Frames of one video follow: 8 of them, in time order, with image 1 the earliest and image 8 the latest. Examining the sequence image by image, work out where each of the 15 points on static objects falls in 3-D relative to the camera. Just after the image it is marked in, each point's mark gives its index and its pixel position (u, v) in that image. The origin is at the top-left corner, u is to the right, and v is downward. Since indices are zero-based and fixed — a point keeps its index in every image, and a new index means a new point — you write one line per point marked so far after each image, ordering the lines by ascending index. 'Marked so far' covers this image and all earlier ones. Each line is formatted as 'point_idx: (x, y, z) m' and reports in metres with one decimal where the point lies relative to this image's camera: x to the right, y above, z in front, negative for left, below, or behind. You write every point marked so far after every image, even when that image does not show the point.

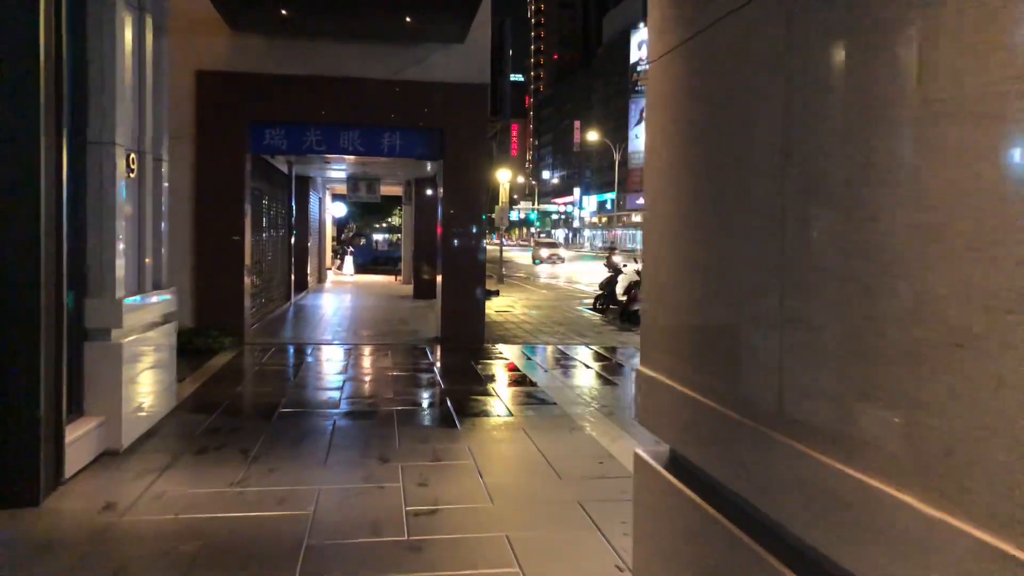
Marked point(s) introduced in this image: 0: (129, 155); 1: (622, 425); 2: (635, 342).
0: (-3.3, +1.1, +7.0) m
1: (+1.1, -1.4, +8.2) m
2: (+2.3, -1.0, +15.9) m
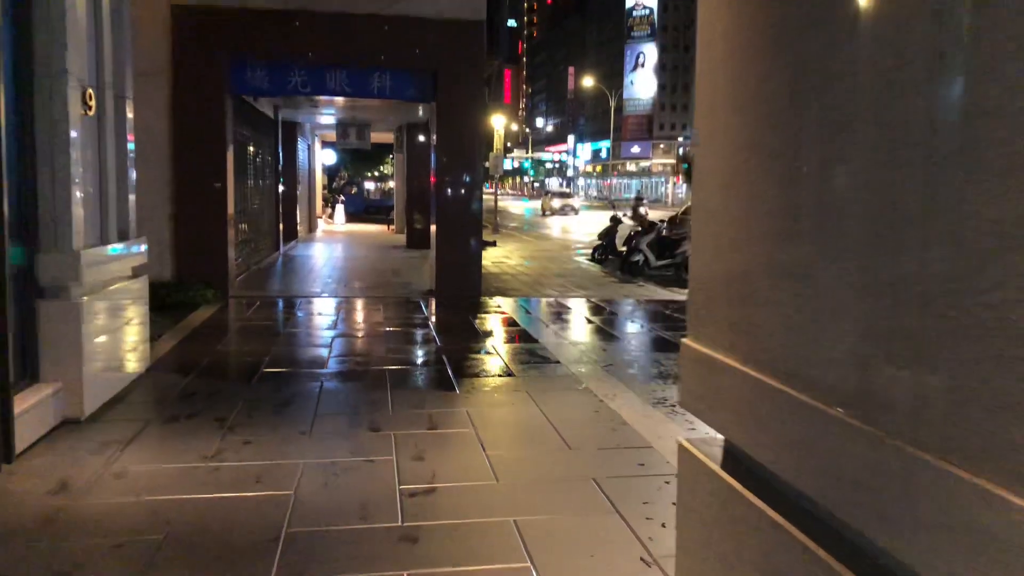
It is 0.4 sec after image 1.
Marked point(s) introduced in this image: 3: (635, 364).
0: (-3.3, +1.5, +6.3) m
1: (+1.1, -0.9, +7.7) m
2: (+2.3, -0.1, +15.3) m
3: (+1.3, -0.8, +8.8) m
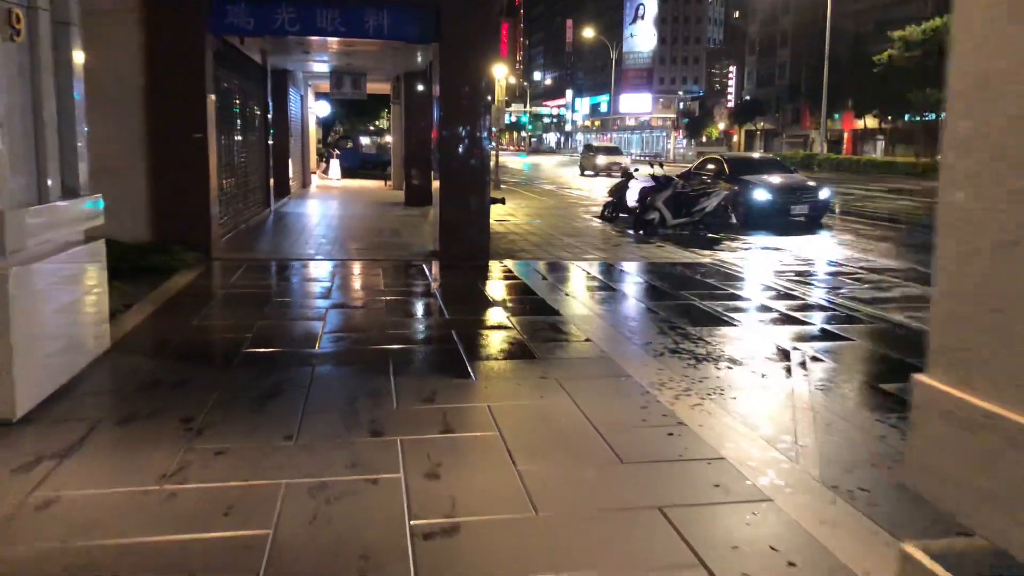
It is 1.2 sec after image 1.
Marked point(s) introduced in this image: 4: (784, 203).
0: (-3.1, +1.7, +5.0) m
1: (+1.3, -0.6, +6.6) m
2: (+2.4, +0.6, +14.1) m
3: (+1.5, -0.5, +7.7) m
4: (+6.6, +2.0, +19.7) m
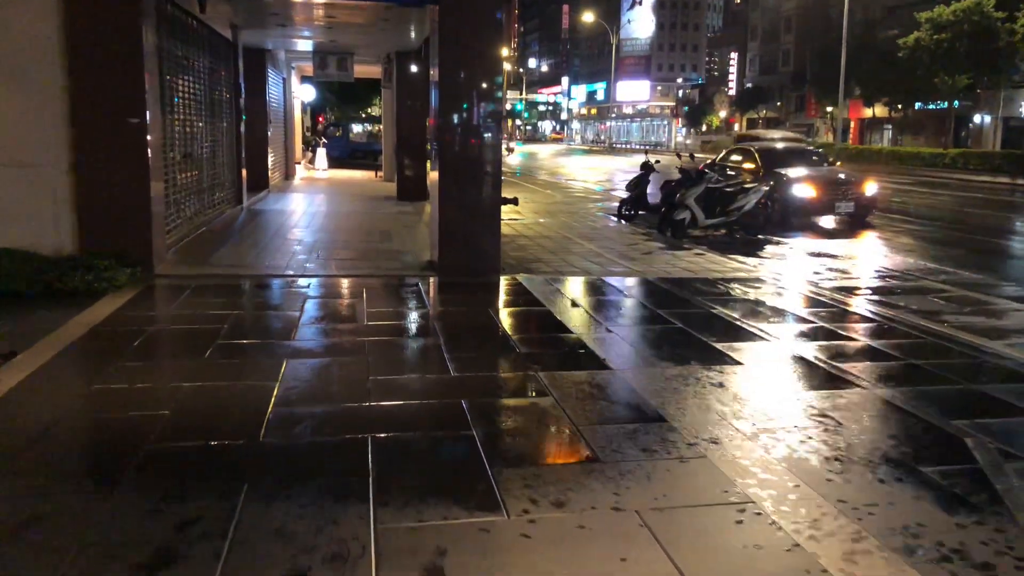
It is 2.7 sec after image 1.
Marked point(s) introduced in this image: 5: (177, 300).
0: (-2.8, +1.4, +2.7) m
1: (+1.6, -1.0, +4.3) m
2: (+2.6, +0.4, +11.9) m
3: (+1.7, -0.8, +5.5) m
4: (+6.7, +1.9, +17.5) m
5: (-3.4, -0.1, +8.3) m
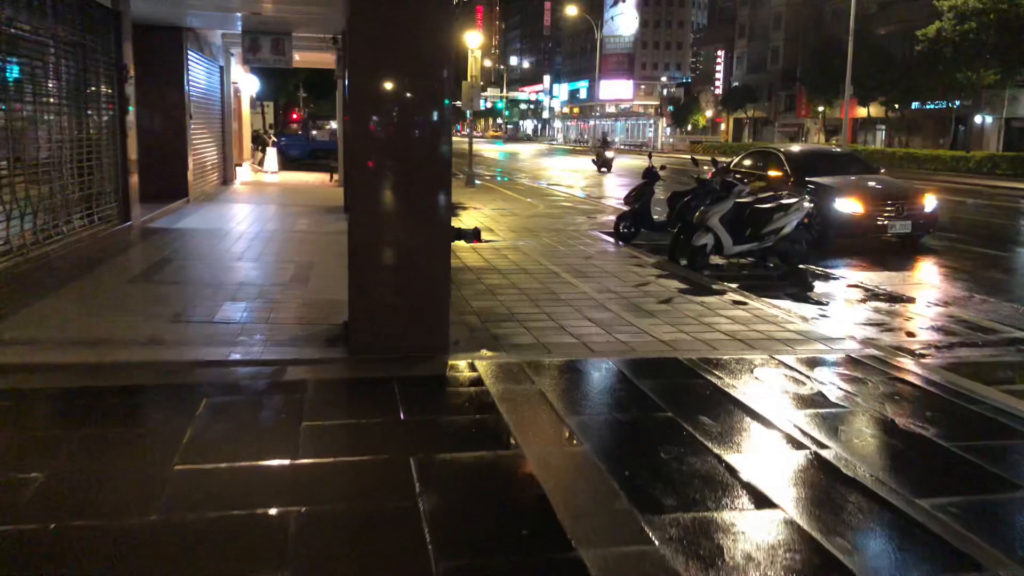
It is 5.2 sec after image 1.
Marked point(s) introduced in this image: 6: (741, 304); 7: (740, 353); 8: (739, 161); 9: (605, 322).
0: (-3.0, +0.7, -1.0) m
1: (+1.3, -1.7, +0.7) m
2: (+2.2, -0.3, +8.3) m
3: (+1.5, -1.5, +1.8) m
4: (+6.2, +1.2, +13.9) m
5: (-3.7, -0.8, +4.6) m
6: (+2.5, -0.2, +8.9) m
7: (+1.9, -0.6, +6.9) m
8: (+4.7, +2.6, +17.0) m
9: (+0.9, -0.3, +7.8) m
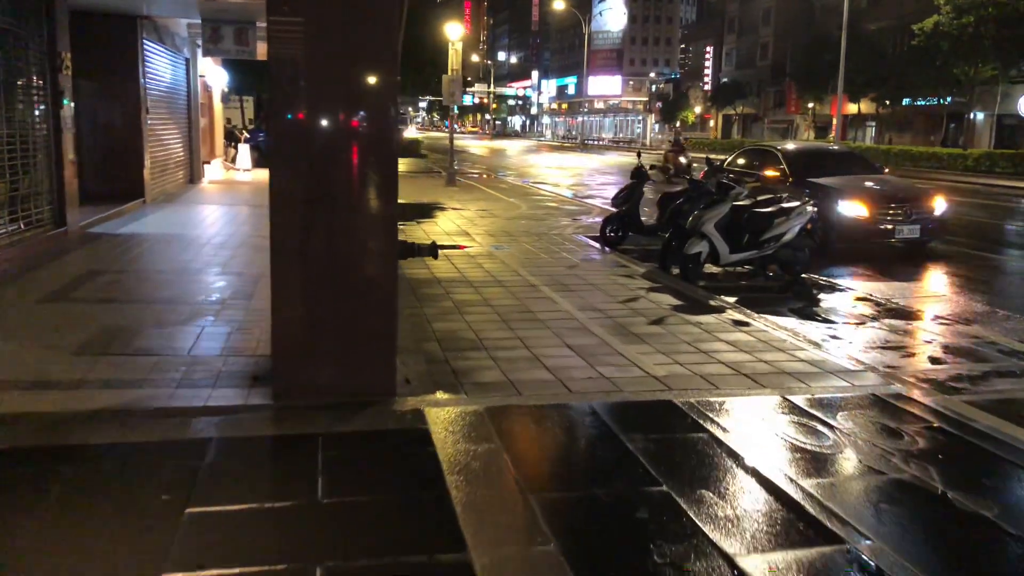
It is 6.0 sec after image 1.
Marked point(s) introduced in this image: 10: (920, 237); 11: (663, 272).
0: (-3.2, +0.4, -2.2) m
1: (+1.2, -1.9, -0.4) m
2: (+2.0, -0.5, +7.2) m
3: (+1.3, -1.7, +0.8) m
4: (+5.8, +1.0, +12.9) m
5: (-4.0, -1.0, +3.4) m
6: (+2.2, -0.4, +7.8) m
7: (+1.7, -0.7, +5.9) m
8: (+4.3, +2.5, +16.0) m
9: (+0.6, -0.5, +6.7) m
10: (+6.5, +0.8, +13.1) m
11: (+2.0, +0.2, +11.1) m
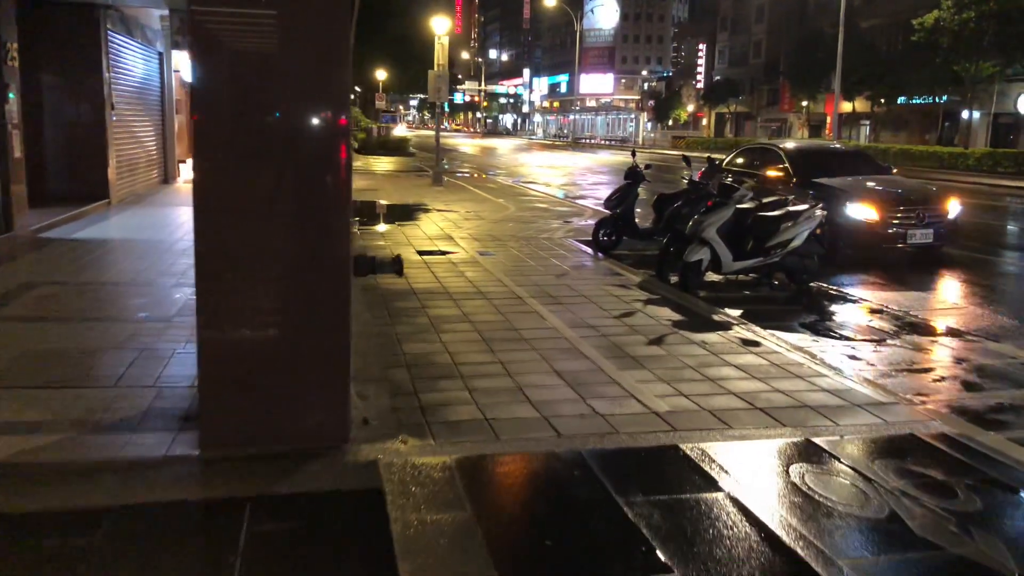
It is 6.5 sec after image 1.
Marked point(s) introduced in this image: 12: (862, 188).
0: (-3.2, +0.3, -3.1) m
1: (+1.1, -2.0, -1.2) m
2: (+1.8, -0.6, +6.4) m
3: (+1.2, -1.9, -0.1) m
4: (+5.6, +0.9, +12.1) m
5: (-4.1, -1.1, +2.5) m
6: (+2.1, -0.5, +7.0) m
7: (+1.5, -0.9, +5.0) m
8: (+4.1, +2.4, +15.2) m
9: (+0.5, -0.7, +5.9) m
10: (+6.3, +0.7, +12.3) m
11: (+1.8, +0.1, +10.2) m
12: (+5.4, +1.6, +12.5) m
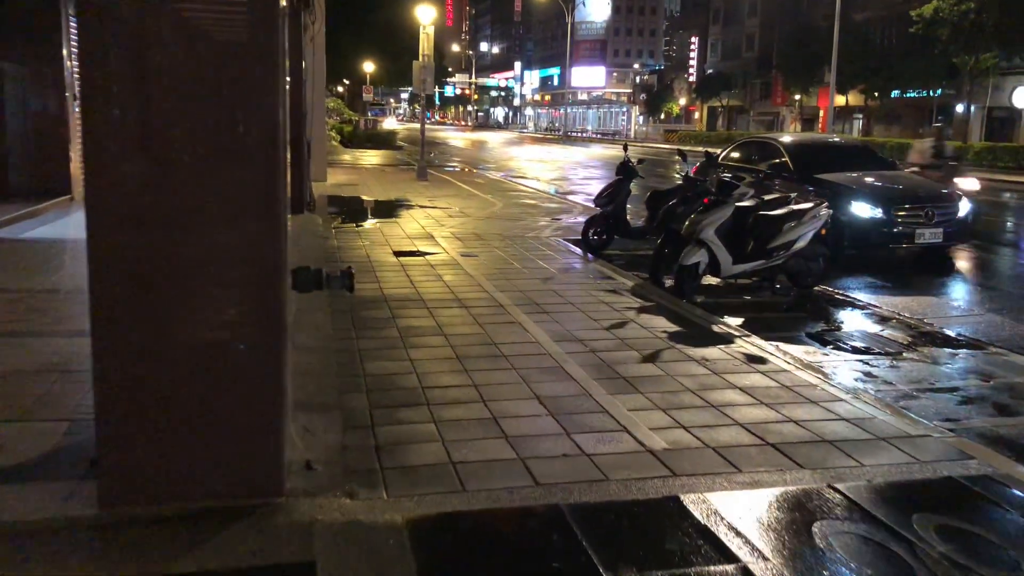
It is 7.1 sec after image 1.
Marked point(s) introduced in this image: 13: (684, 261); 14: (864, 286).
0: (-3.3, +0.1, -3.9) m
1: (+1.0, -2.2, -2.0) m
2: (+1.6, -0.7, +5.6) m
3: (+1.1, -2.0, -0.8) m
4: (+5.4, +0.9, +11.4) m
5: (-4.2, -1.3, +1.8) m
6: (+1.9, -0.6, +6.3) m
7: (+1.4, -1.0, +4.3) m
8: (+3.8, +2.4, +14.4) m
9: (+0.3, -0.7, +5.1) m
10: (+6.1, +0.7, +11.6) m
11: (+1.6, 0.0, +9.5) m
12: (+5.2, +1.5, +11.8) m
13: (+1.9, +0.3, +9.1) m
14: (+4.6, 0.0, +10.5) m
